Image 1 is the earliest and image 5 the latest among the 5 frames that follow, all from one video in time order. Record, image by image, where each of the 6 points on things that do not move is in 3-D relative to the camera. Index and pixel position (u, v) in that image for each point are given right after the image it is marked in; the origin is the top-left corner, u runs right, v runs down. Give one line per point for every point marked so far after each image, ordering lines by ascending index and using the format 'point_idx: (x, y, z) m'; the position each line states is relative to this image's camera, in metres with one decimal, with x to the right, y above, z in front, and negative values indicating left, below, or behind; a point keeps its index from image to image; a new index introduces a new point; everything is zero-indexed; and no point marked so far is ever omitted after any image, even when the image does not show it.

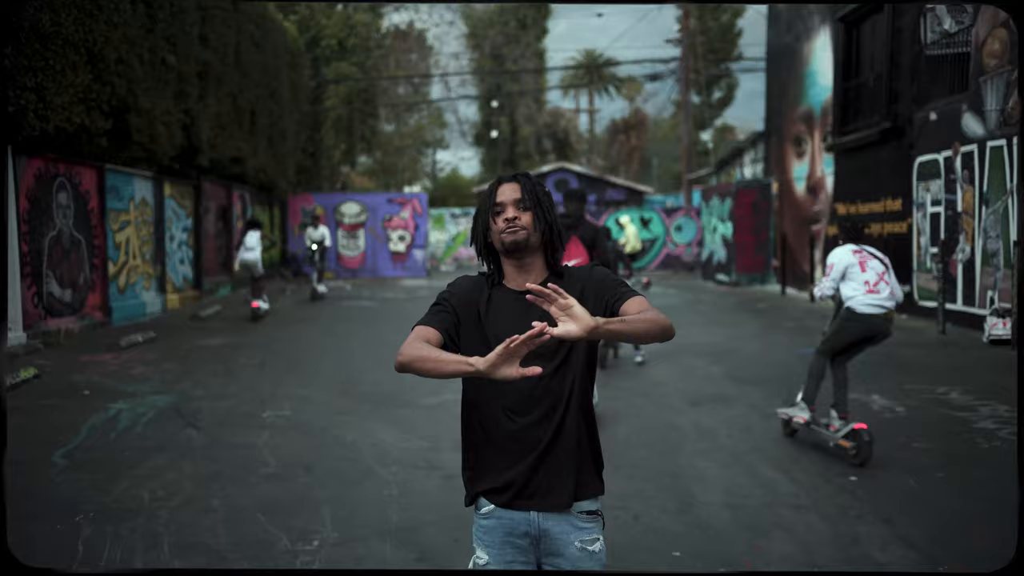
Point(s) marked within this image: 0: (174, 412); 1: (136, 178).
0: (-3.0, -1.1, +8.9) m
1: (-5.5, +1.6, +14.3) m
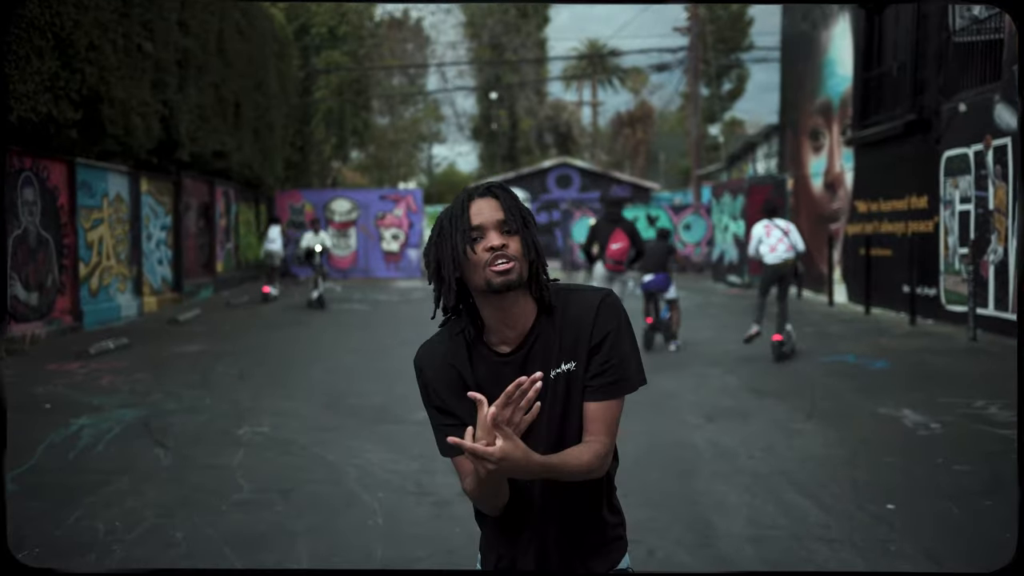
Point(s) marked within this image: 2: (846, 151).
0: (-3.0, -1.1, +8.2) m
1: (-5.5, +1.6, +13.6) m
2: (+6.3, +2.5, +18.2) m
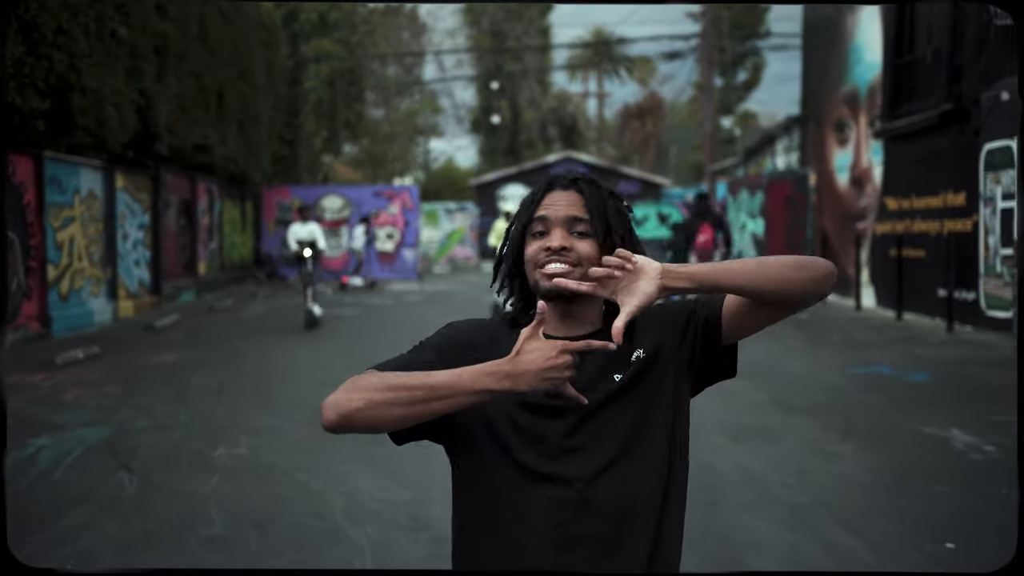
0: (-3.0, -1.2, +7.4) m
1: (-5.5, +1.5, +12.8) m
2: (+6.4, +2.5, +17.4) m
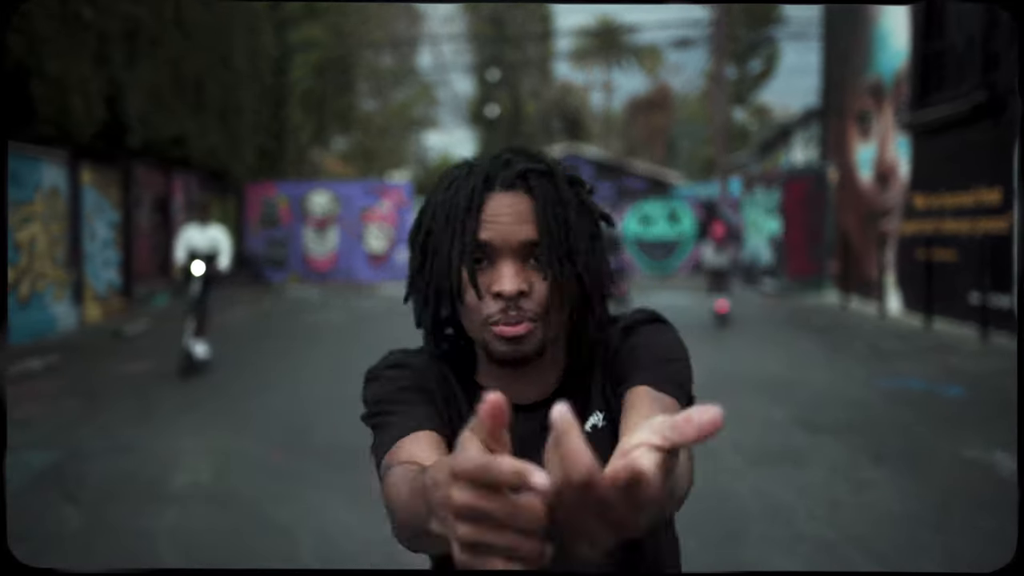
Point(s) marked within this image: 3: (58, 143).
0: (-3.0, -1.2, +6.6) m
1: (-5.5, +1.5, +12.0) m
2: (+6.4, +2.5, +16.6) m
3: (-5.7, +1.8, +12.6) m
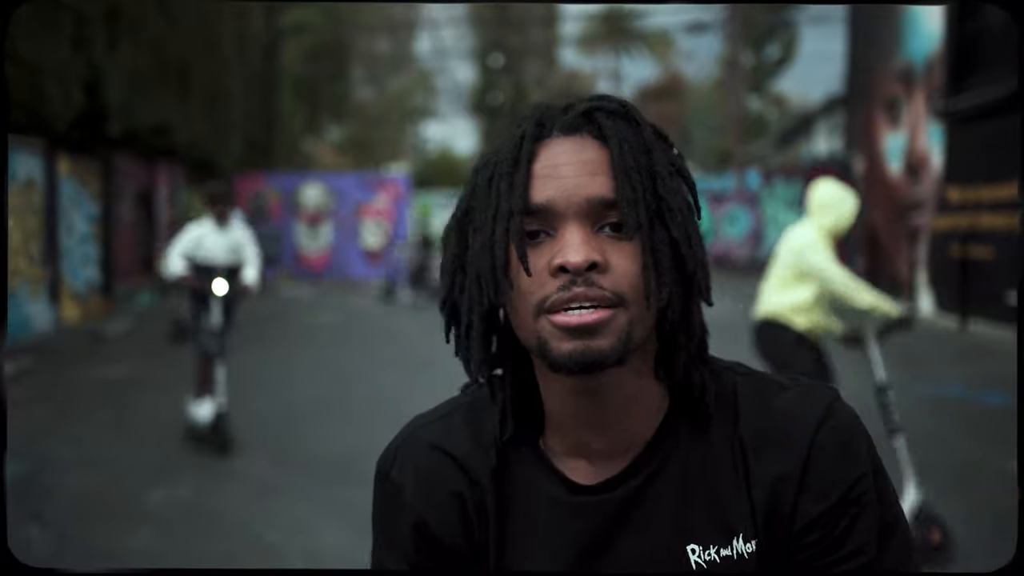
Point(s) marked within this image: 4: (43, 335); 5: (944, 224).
0: (-3.0, -1.2, +6.0) m
1: (-5.4, +1.5, +11.4) m
2: (+6.4, +2.5, +16.0) m
3: (-5.7, +1.9, +12.0) m
4: (-5.2, -0.5, +11.5) m
5: (+6.1, +1.0, +14.9) m
